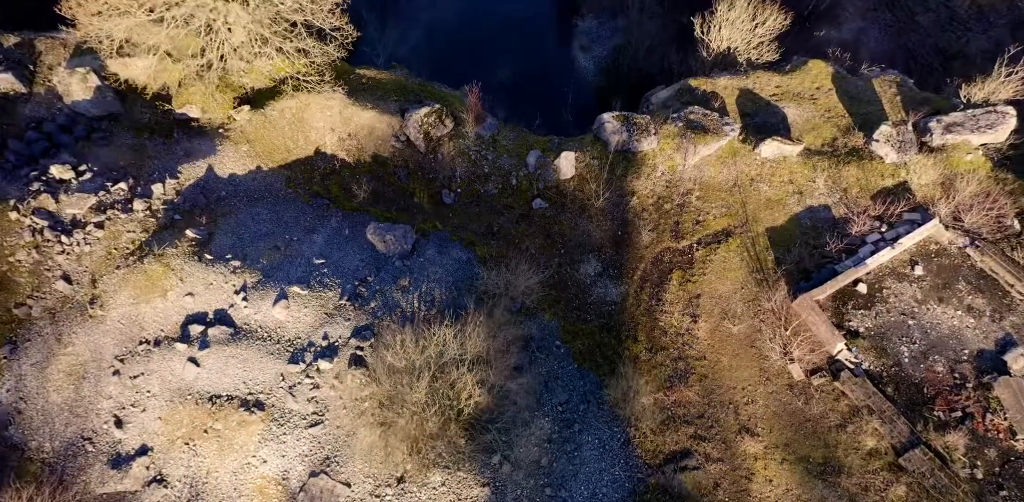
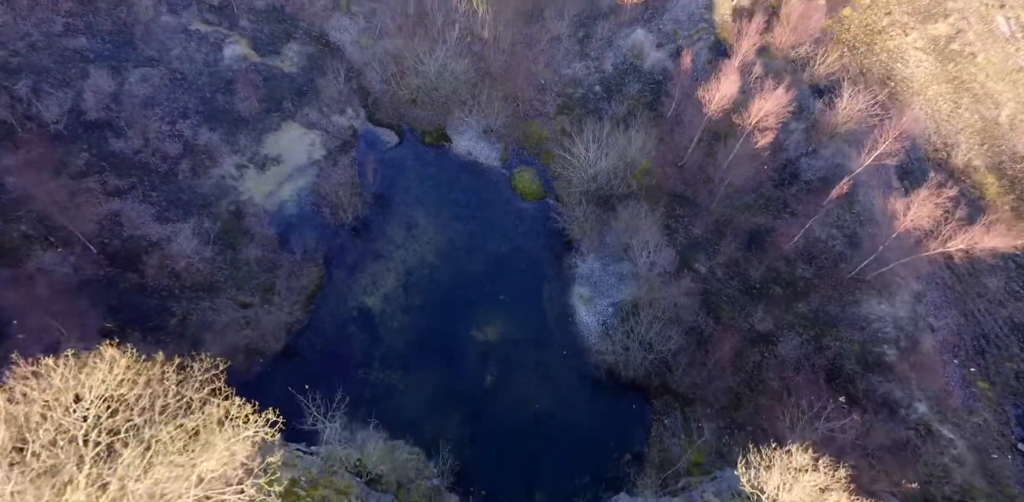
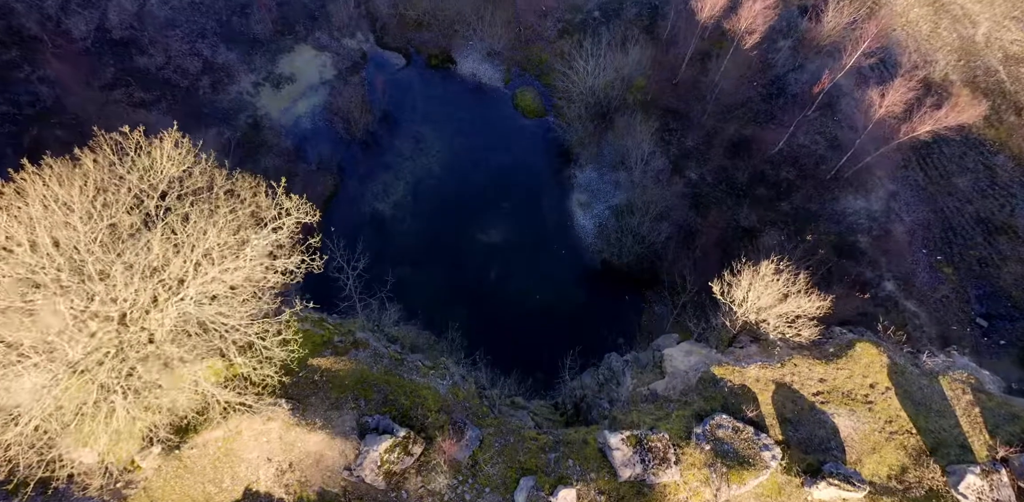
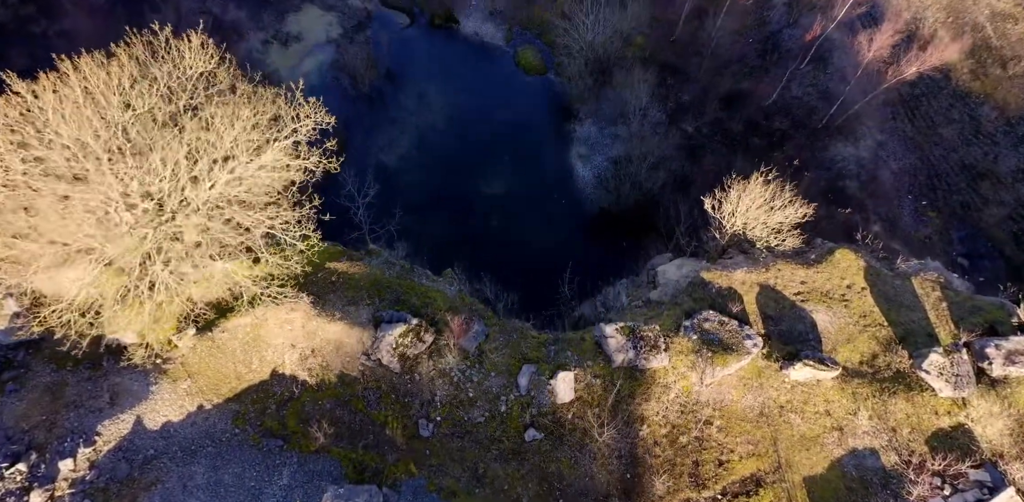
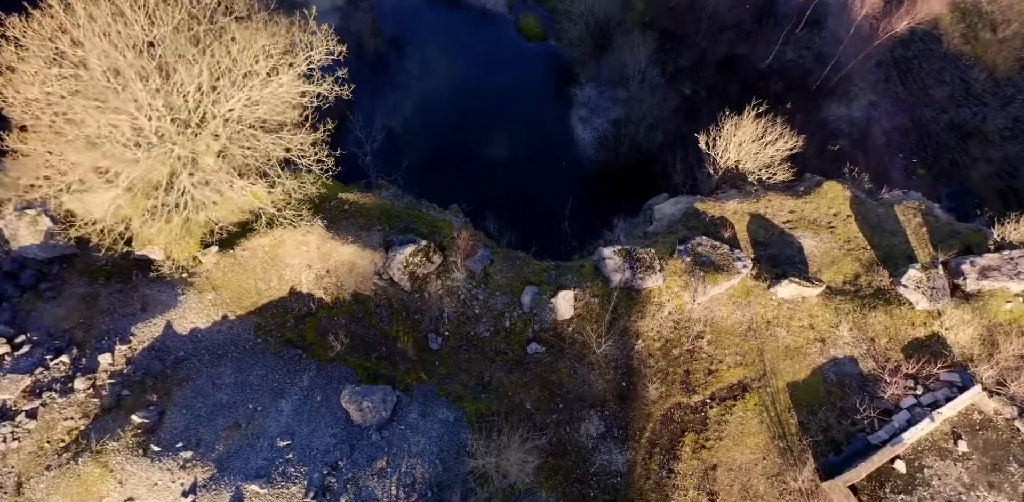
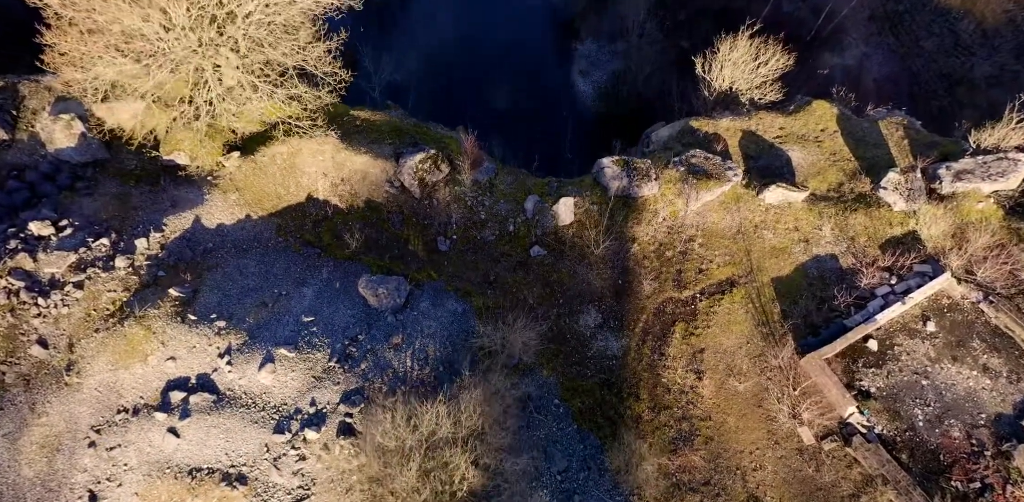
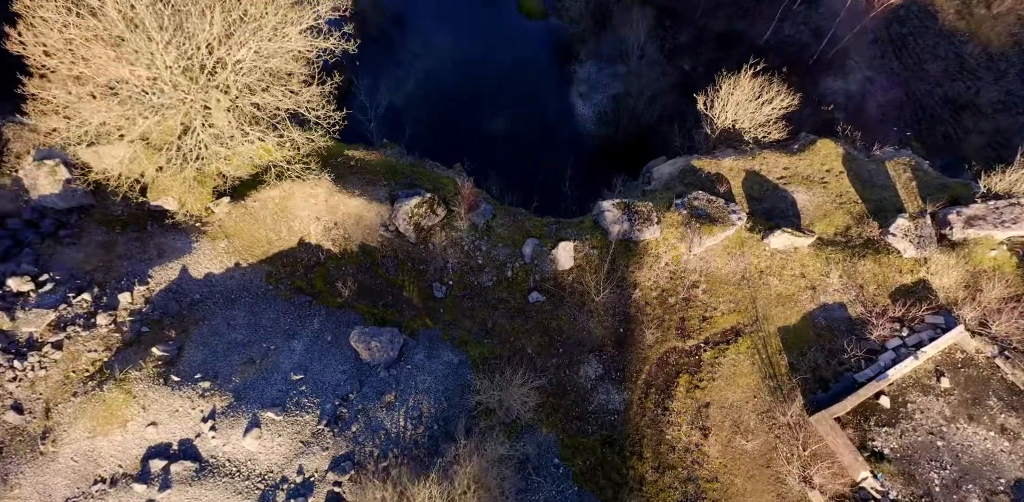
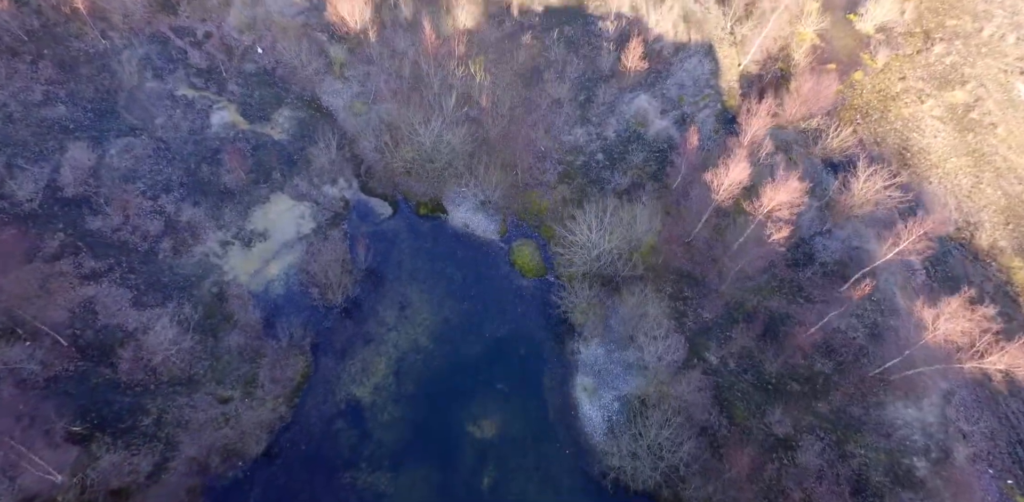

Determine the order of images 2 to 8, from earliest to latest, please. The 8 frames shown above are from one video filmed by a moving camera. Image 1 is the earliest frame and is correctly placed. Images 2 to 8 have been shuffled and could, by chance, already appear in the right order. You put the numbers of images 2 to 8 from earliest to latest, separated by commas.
6, 7, 5, 4, 3, 2, 8
